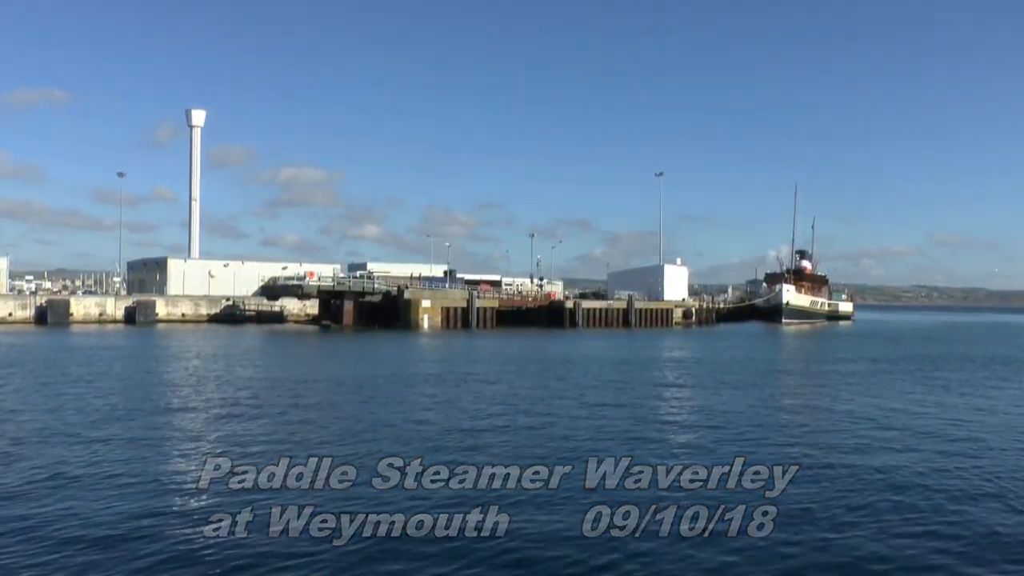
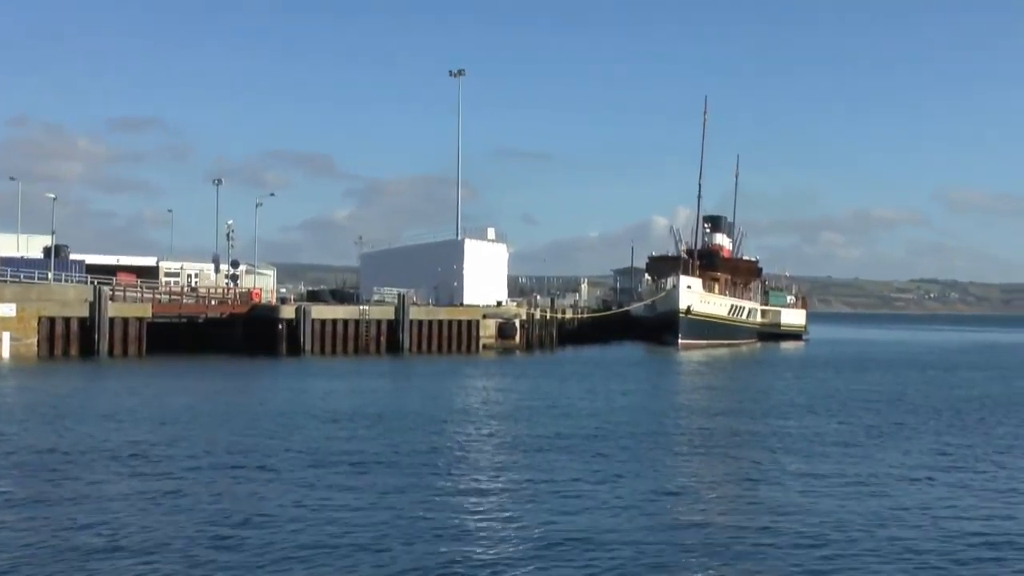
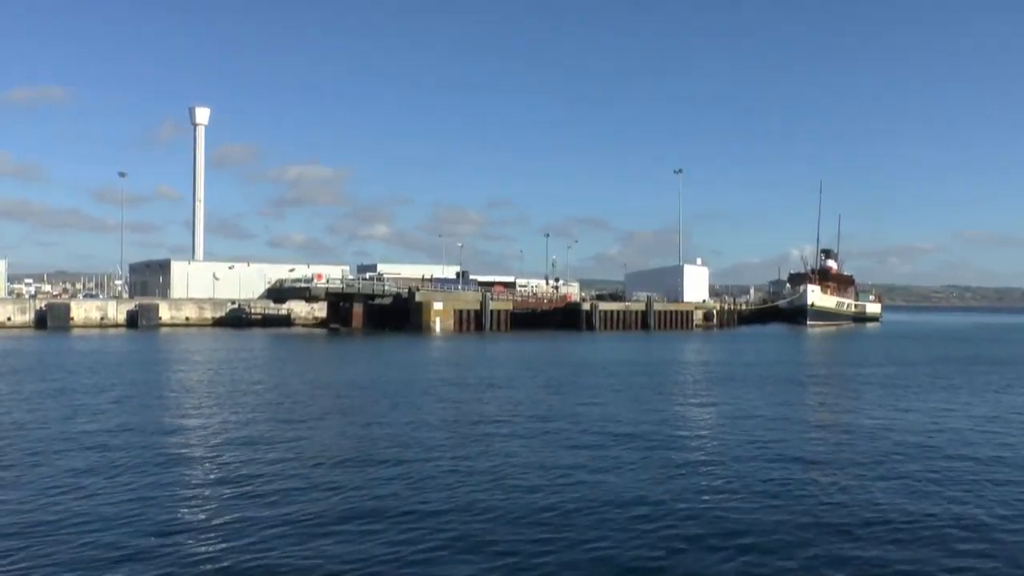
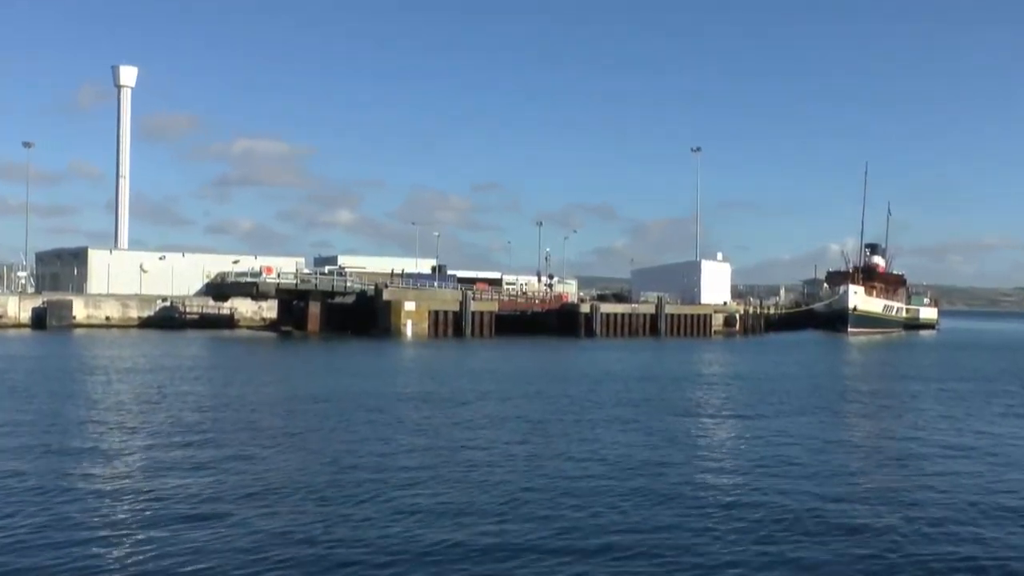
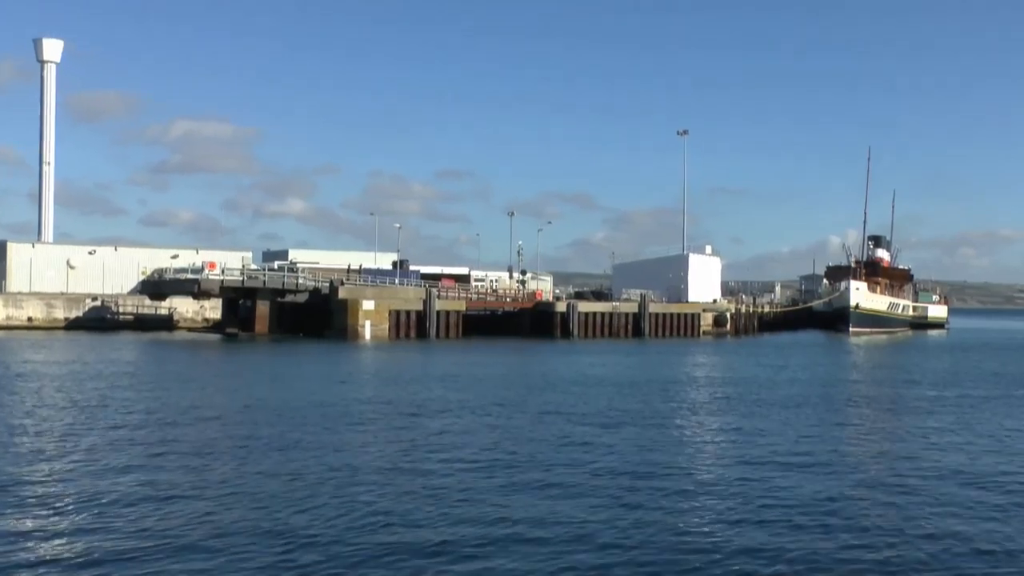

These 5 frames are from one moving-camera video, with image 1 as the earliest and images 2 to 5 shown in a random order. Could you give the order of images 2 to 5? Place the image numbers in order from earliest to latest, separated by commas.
3, 4, 5, 2
